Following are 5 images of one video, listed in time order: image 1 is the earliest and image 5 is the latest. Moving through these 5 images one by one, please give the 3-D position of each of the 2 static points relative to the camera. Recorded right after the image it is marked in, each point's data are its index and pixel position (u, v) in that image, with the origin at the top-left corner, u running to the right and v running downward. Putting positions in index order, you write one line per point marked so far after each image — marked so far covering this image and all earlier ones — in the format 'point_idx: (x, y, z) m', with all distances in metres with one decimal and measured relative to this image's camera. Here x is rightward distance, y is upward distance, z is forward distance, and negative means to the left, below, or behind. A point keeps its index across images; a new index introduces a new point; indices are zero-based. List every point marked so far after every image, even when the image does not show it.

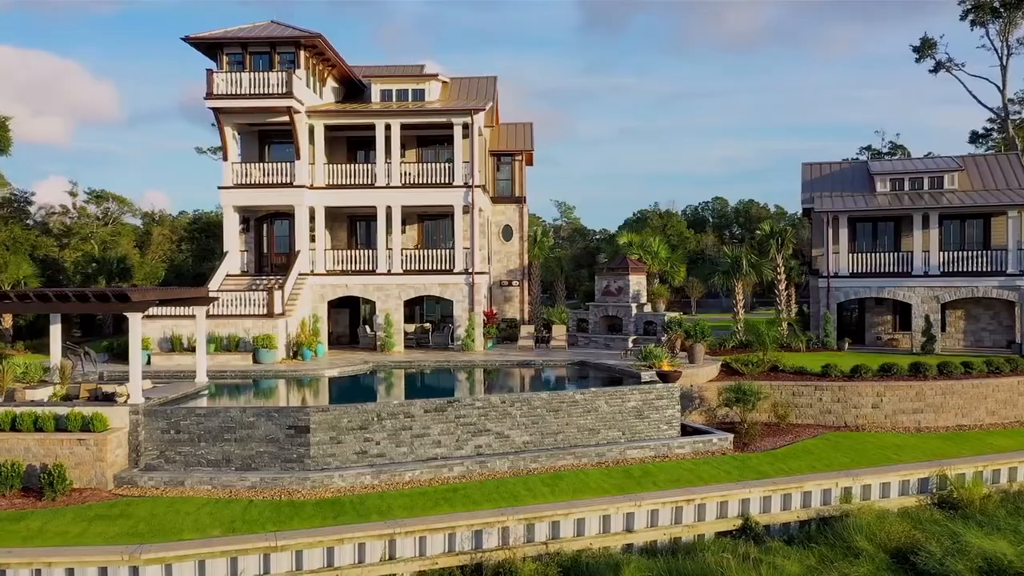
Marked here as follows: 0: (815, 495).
0: (+5.8, -3.9, +15.9) m
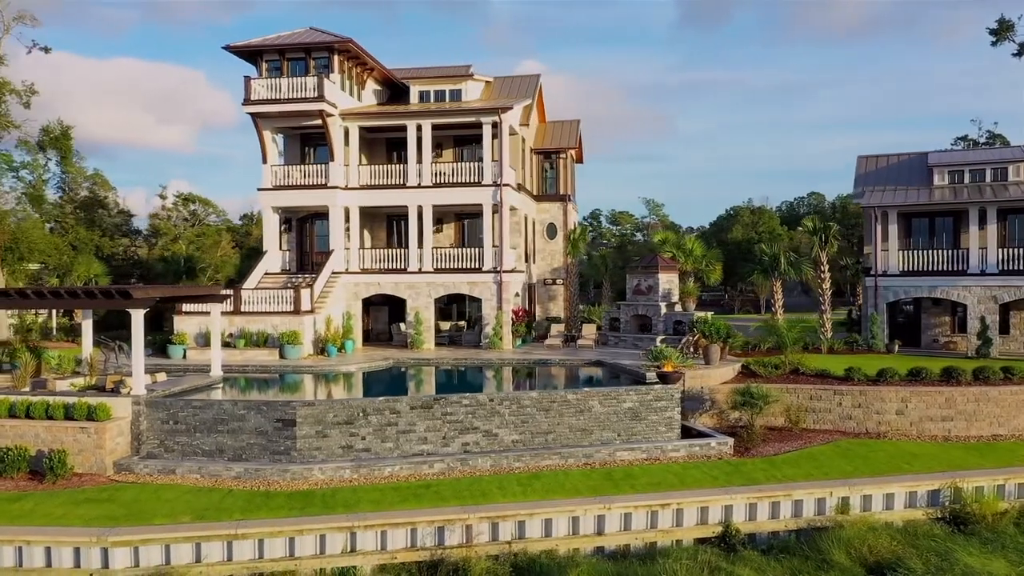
0: (+5.4, -3.9, +15.2) m
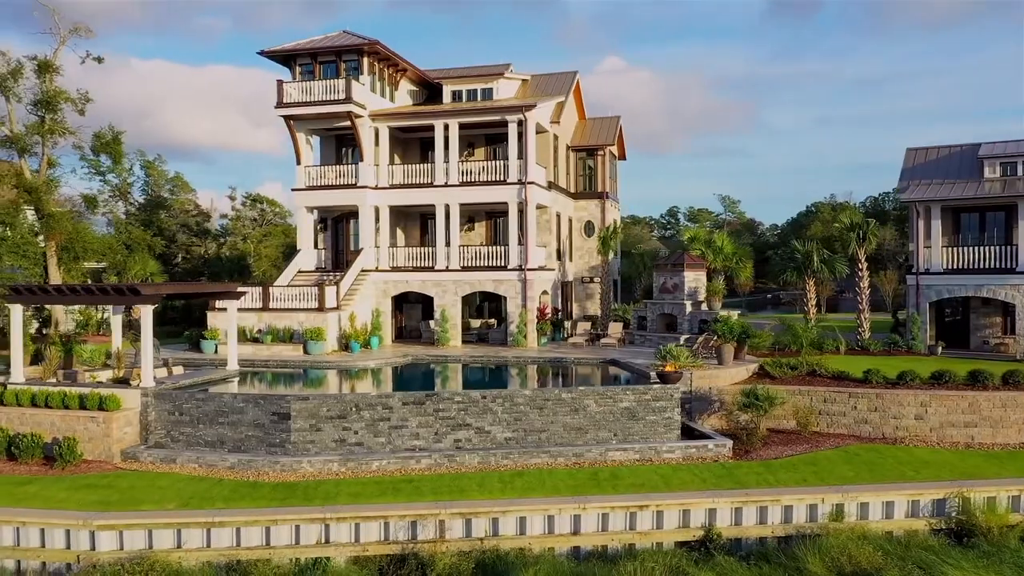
0: (+5.0, -3.9, +14.7) m
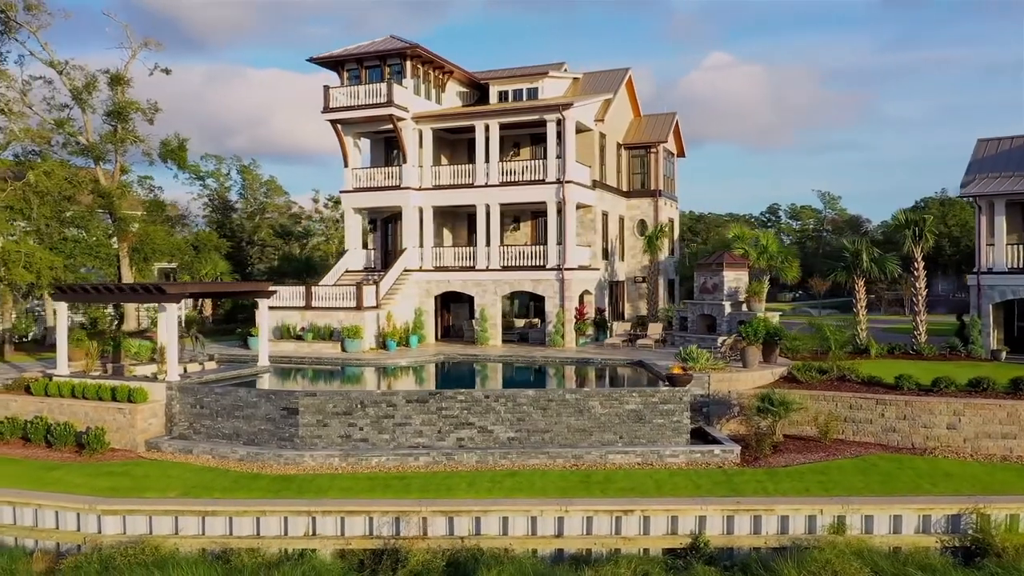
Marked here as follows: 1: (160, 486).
0: (+4.7, -3.9, +14.0) m
1: (-6.4, -3.6, +15.3) m
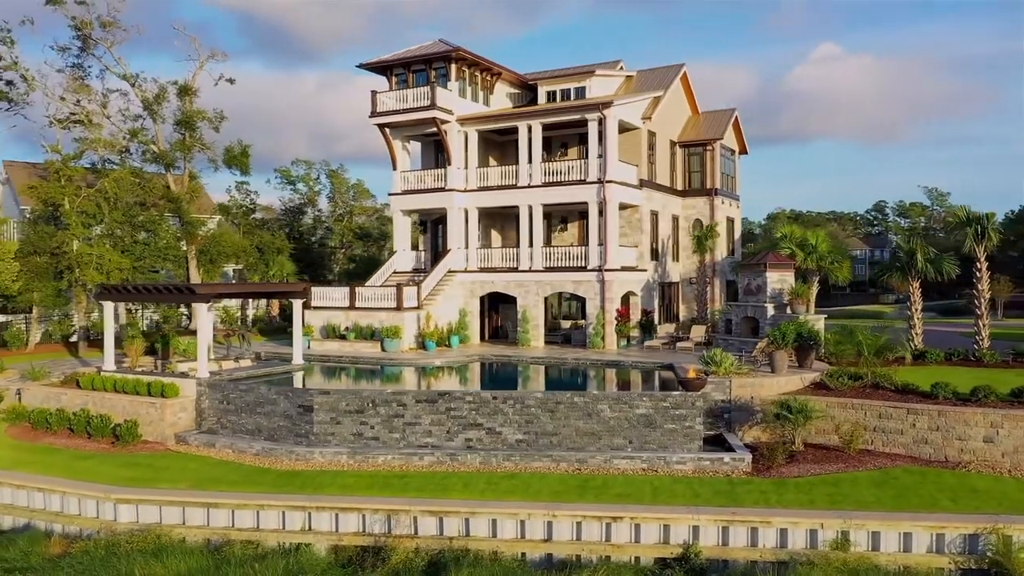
0: (+4.5, -3.9, +13.3) m
1: (-6.4, -3.6, +16.0) m
